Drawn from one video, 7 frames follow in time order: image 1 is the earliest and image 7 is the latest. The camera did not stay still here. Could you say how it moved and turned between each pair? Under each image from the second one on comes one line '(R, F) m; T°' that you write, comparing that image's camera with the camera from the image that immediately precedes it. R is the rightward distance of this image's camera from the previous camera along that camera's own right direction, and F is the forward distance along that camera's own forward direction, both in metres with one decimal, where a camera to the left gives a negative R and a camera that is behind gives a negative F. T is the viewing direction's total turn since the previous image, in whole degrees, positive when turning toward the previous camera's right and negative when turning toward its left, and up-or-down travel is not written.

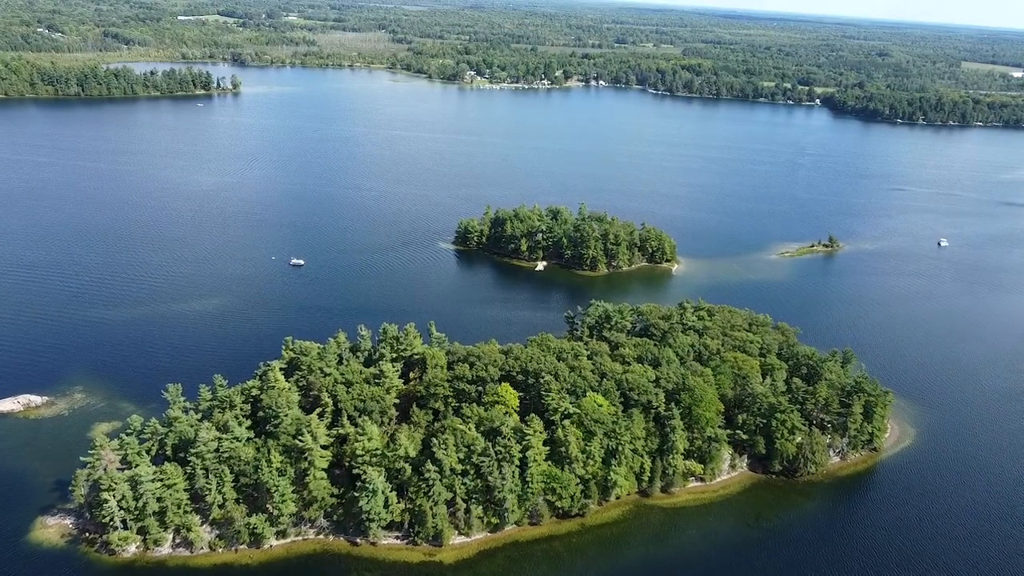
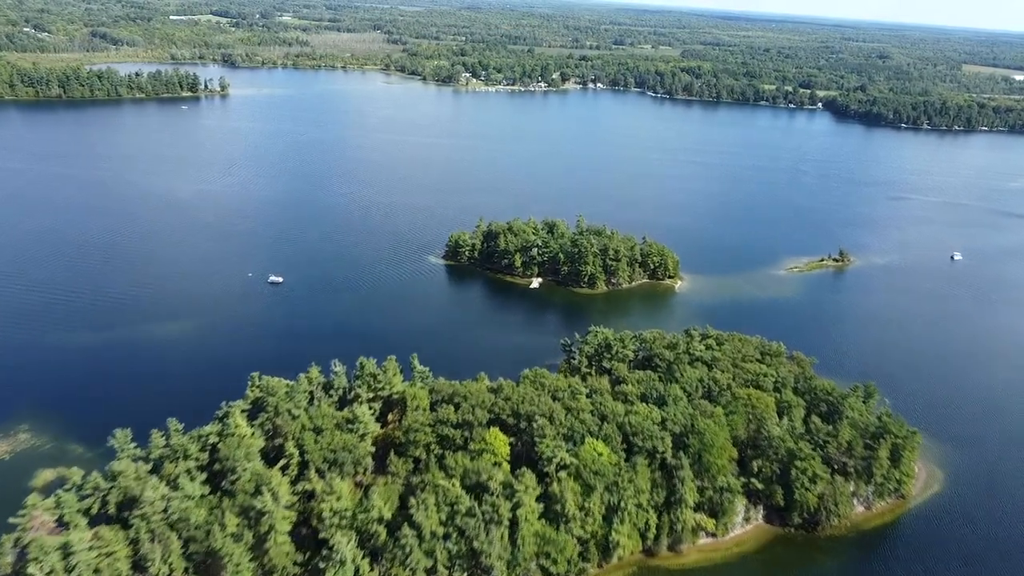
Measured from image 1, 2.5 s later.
(+0.2, +2.3) m; 0°
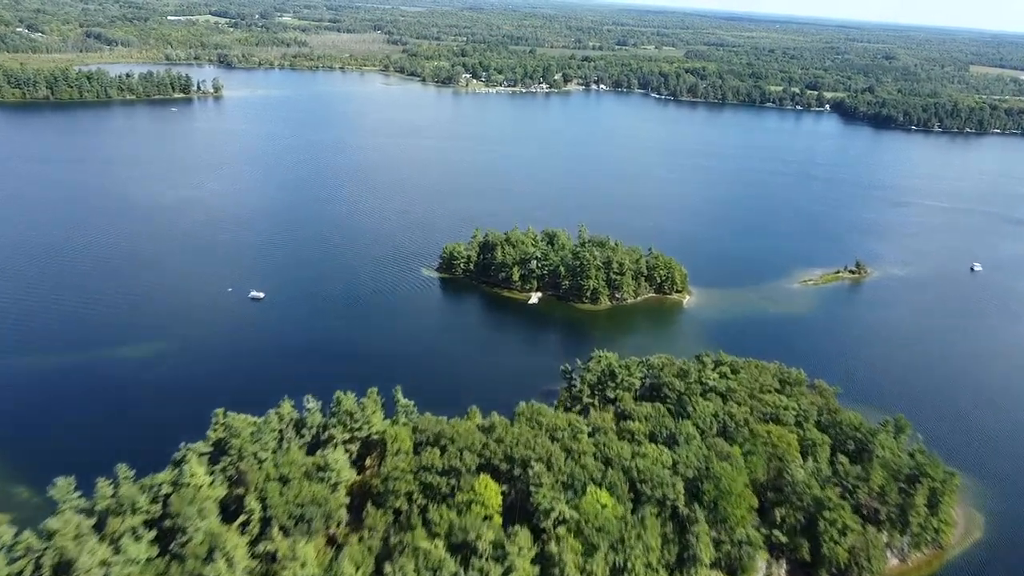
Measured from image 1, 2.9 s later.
(+0.2, +2.2) m; 0°
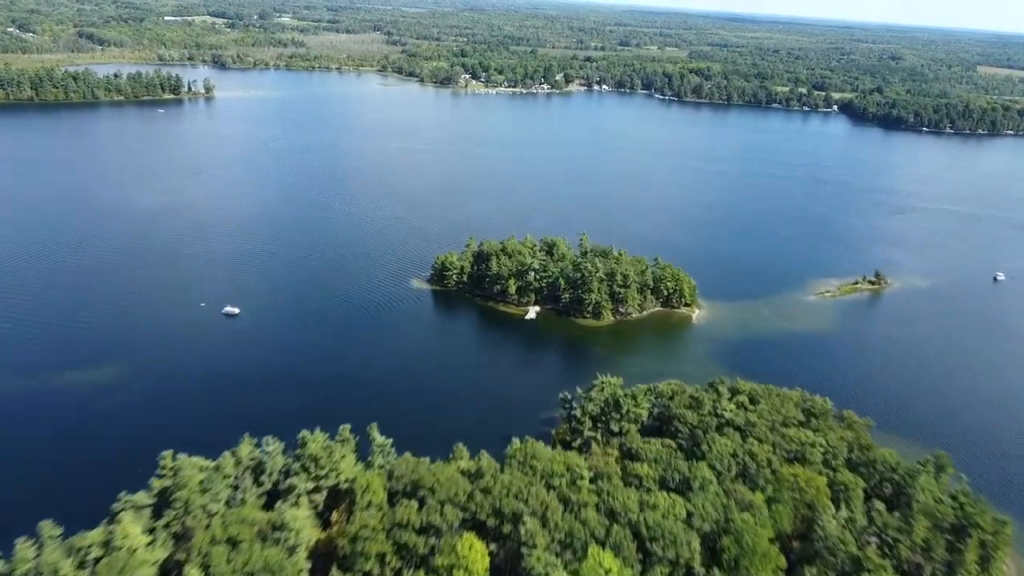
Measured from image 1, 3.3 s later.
(+0.2, +2.4) m; 0°
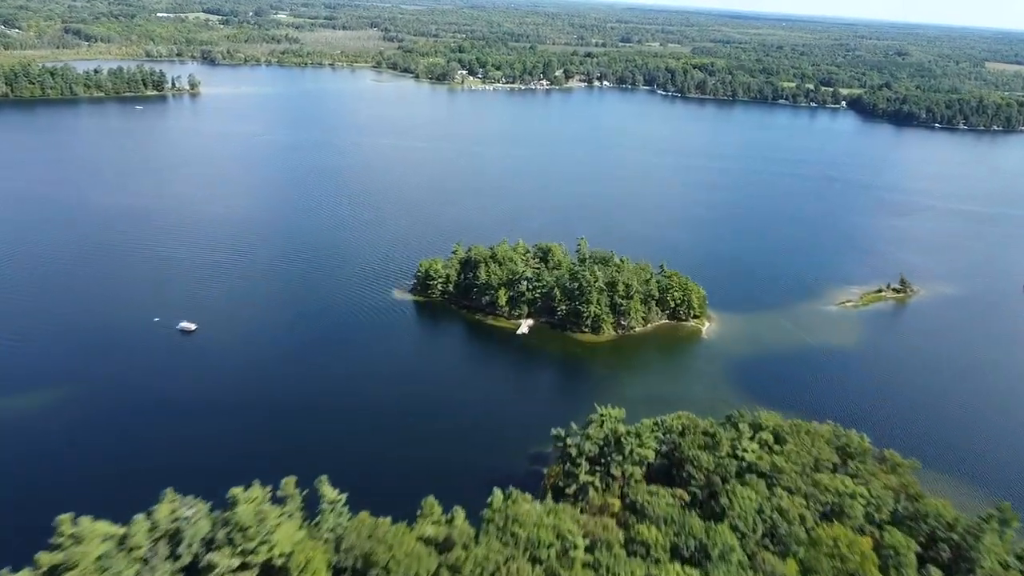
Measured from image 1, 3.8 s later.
(+0.4, +3.2) m; 0°
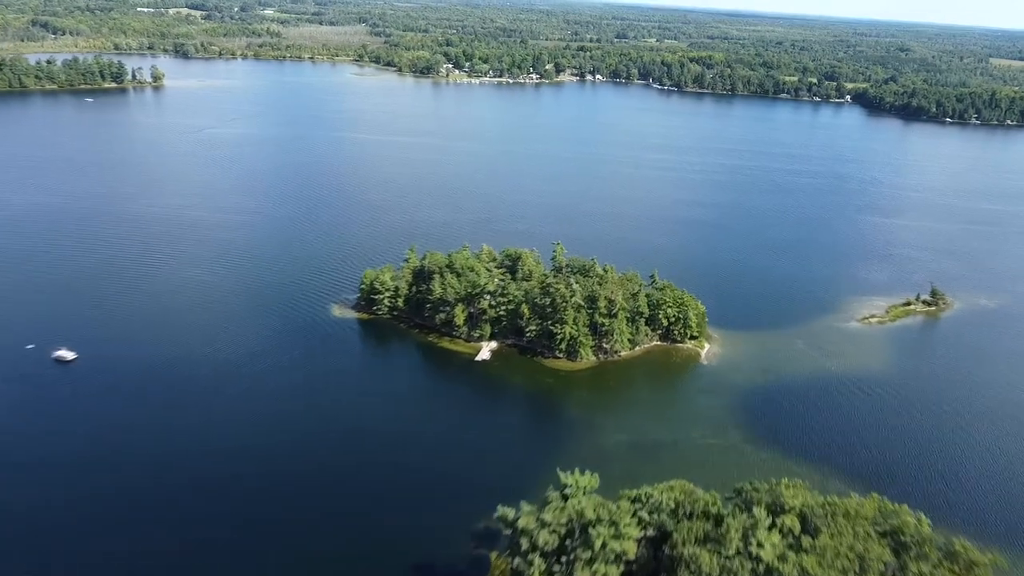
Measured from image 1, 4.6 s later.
(+1.1, +5.0) m; 0°
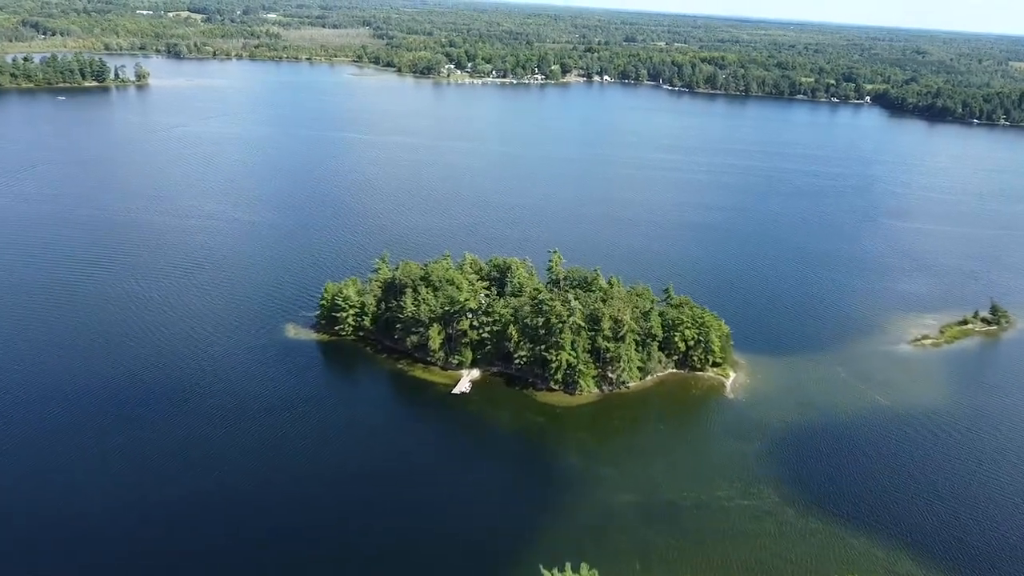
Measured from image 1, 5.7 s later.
(+0.6, +4.1) m; -1°
